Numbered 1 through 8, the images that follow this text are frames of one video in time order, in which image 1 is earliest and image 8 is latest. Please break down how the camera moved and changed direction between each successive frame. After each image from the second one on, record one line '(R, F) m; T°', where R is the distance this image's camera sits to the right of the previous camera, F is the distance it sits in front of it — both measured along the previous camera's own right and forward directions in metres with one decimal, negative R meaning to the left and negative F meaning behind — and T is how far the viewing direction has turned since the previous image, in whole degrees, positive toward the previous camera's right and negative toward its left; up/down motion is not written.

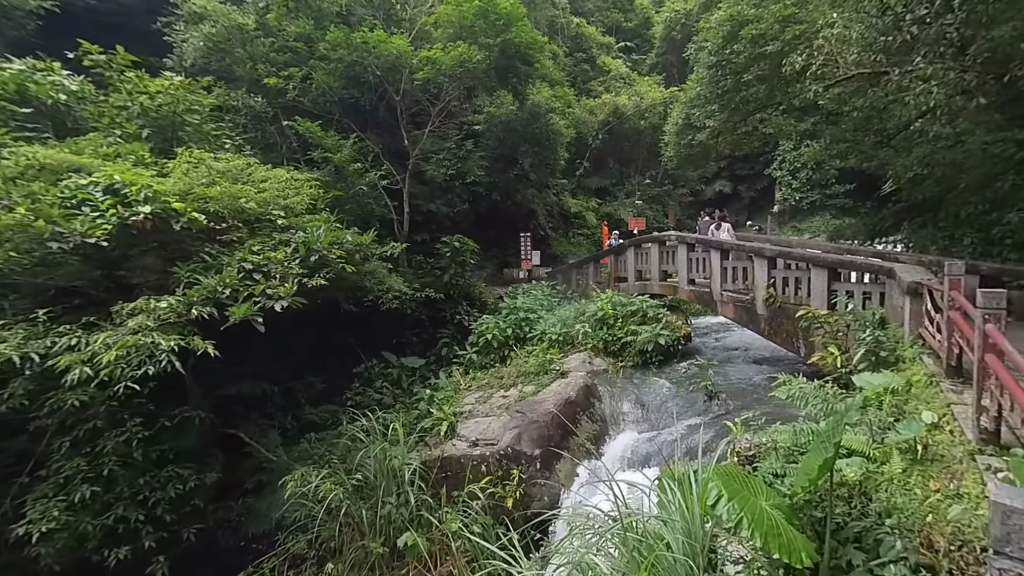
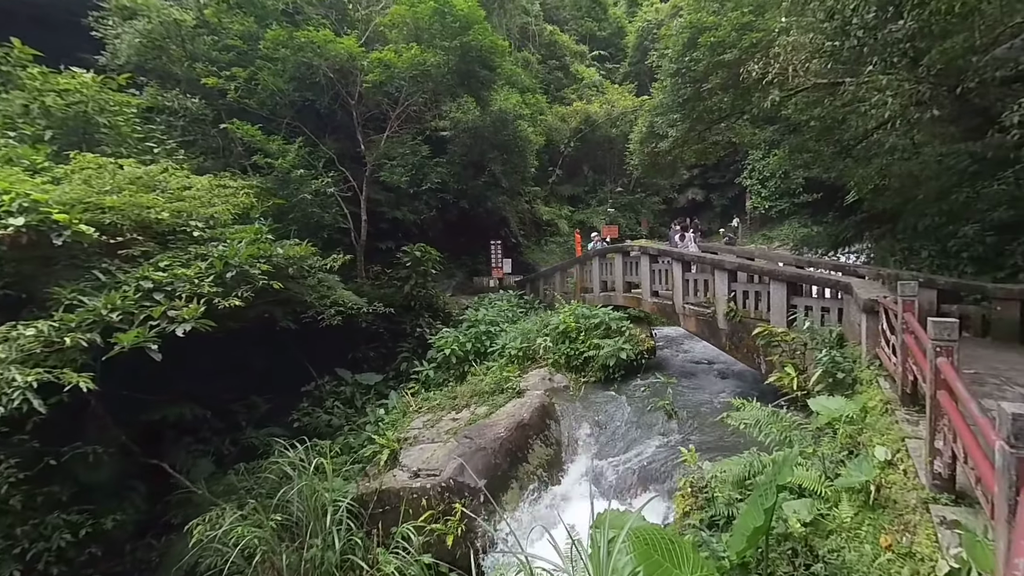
(+0.4, +0.3) m; +2°
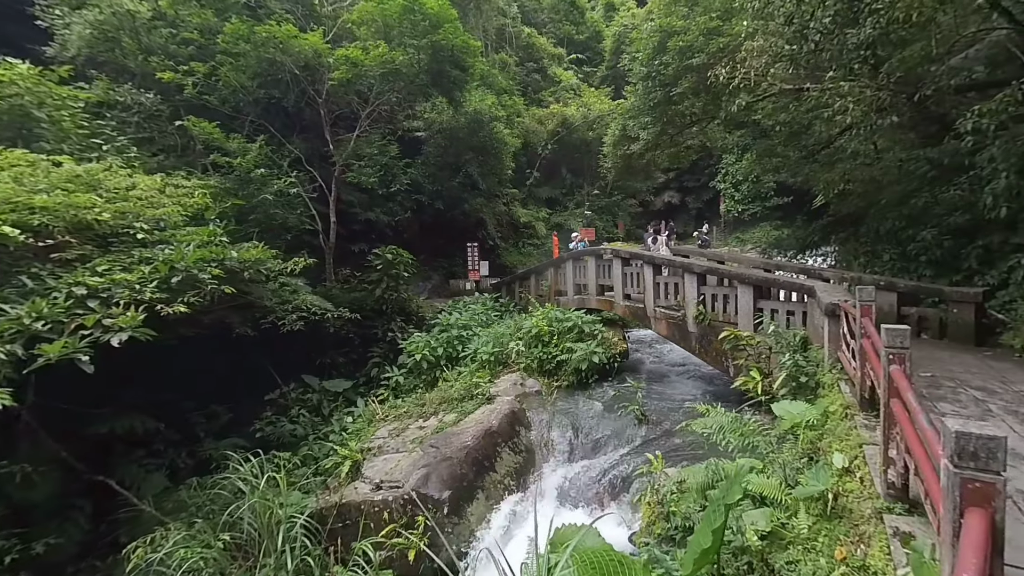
(+0.2, +0.1) m; +2°
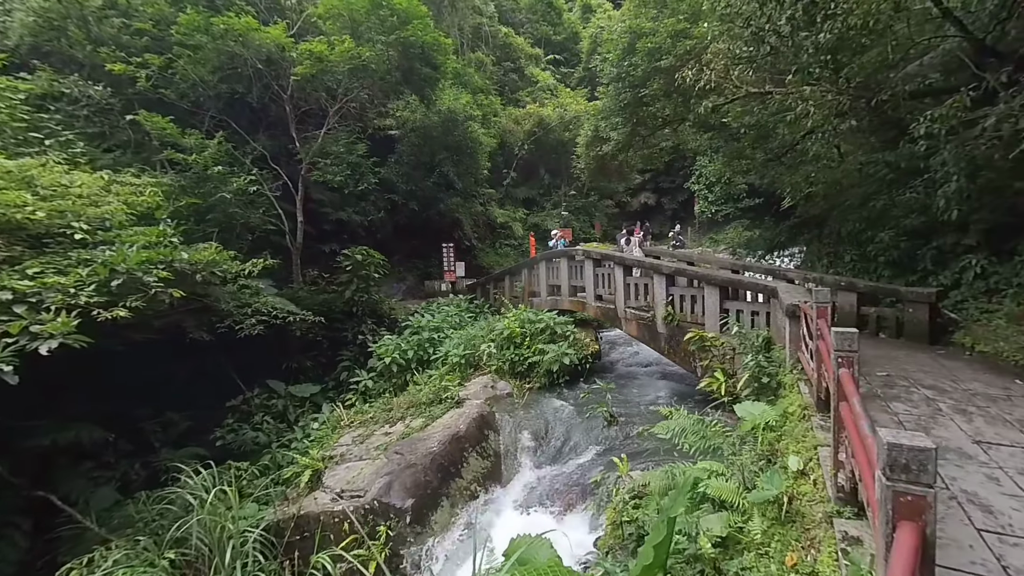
(+0.2, +0.1) m; +3°
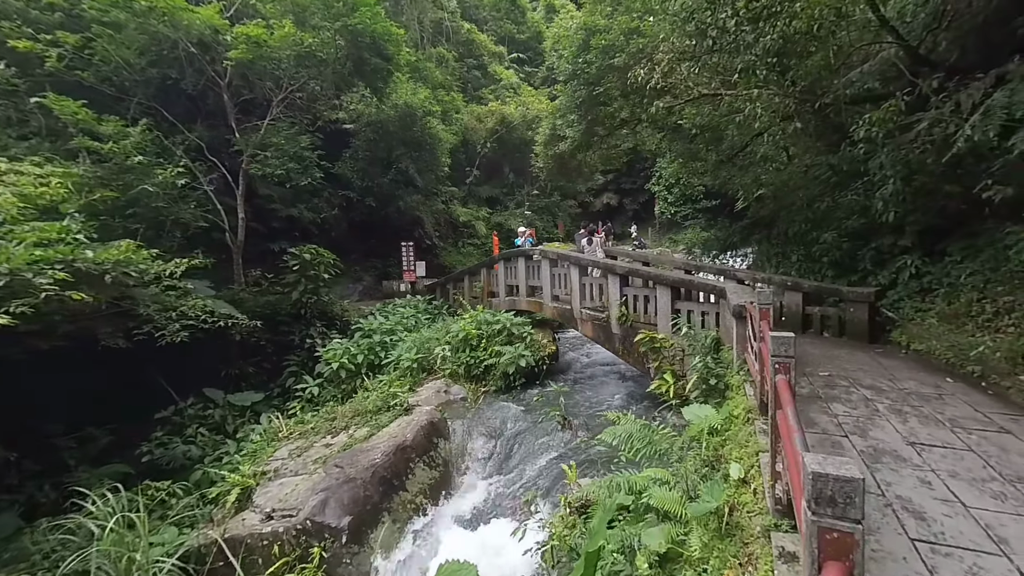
(+0.2, +0.2) m; +4°
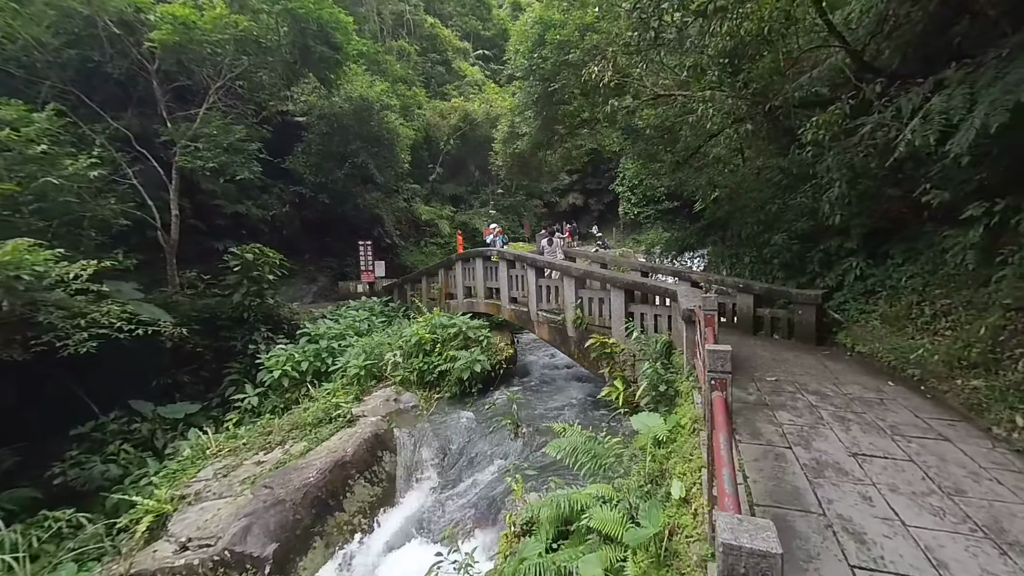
(+0.2, +0.2) m; +4°
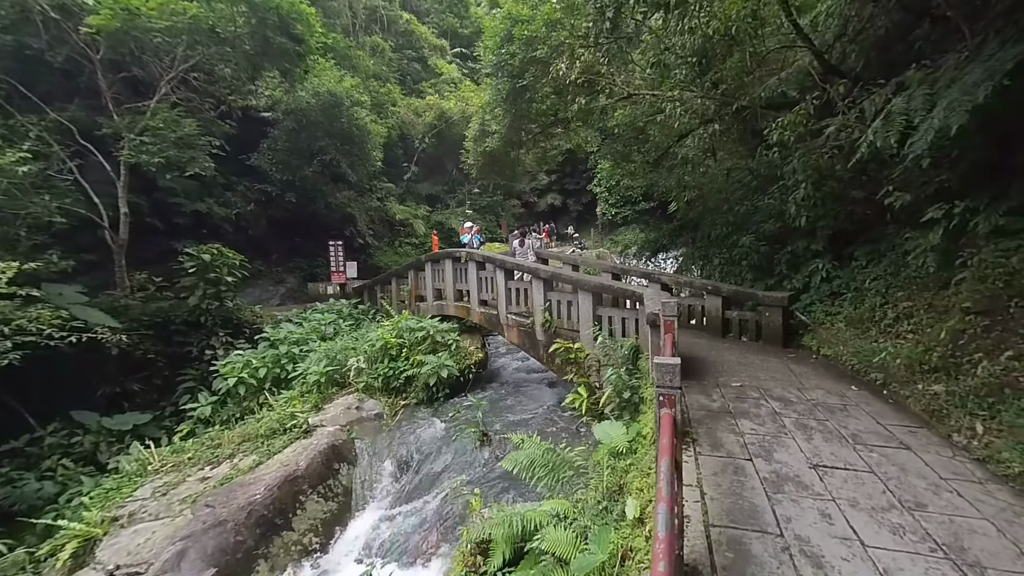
(+0.2, +0.2) m; +2°
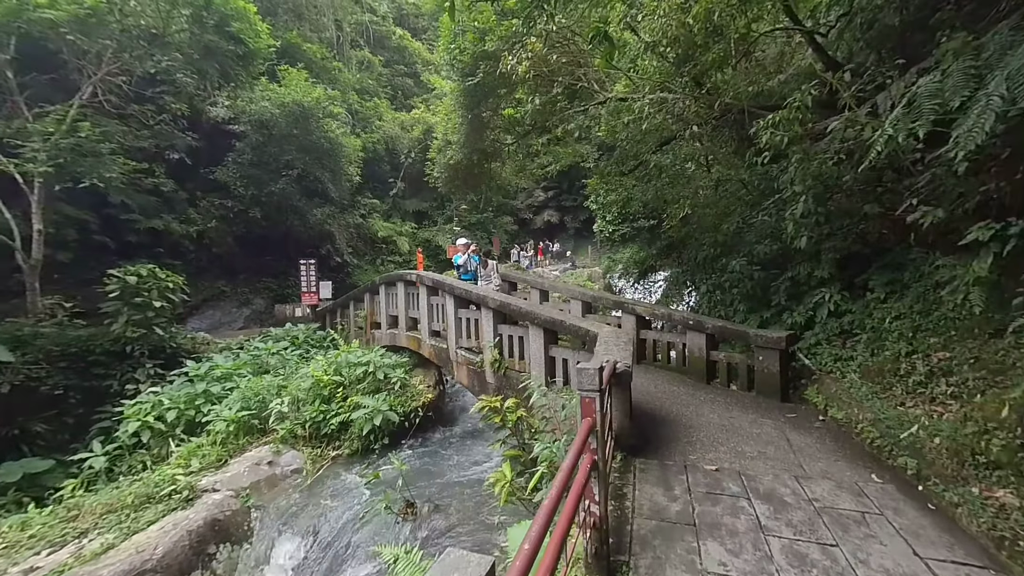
(+0.7, +0.9) m; -1°
